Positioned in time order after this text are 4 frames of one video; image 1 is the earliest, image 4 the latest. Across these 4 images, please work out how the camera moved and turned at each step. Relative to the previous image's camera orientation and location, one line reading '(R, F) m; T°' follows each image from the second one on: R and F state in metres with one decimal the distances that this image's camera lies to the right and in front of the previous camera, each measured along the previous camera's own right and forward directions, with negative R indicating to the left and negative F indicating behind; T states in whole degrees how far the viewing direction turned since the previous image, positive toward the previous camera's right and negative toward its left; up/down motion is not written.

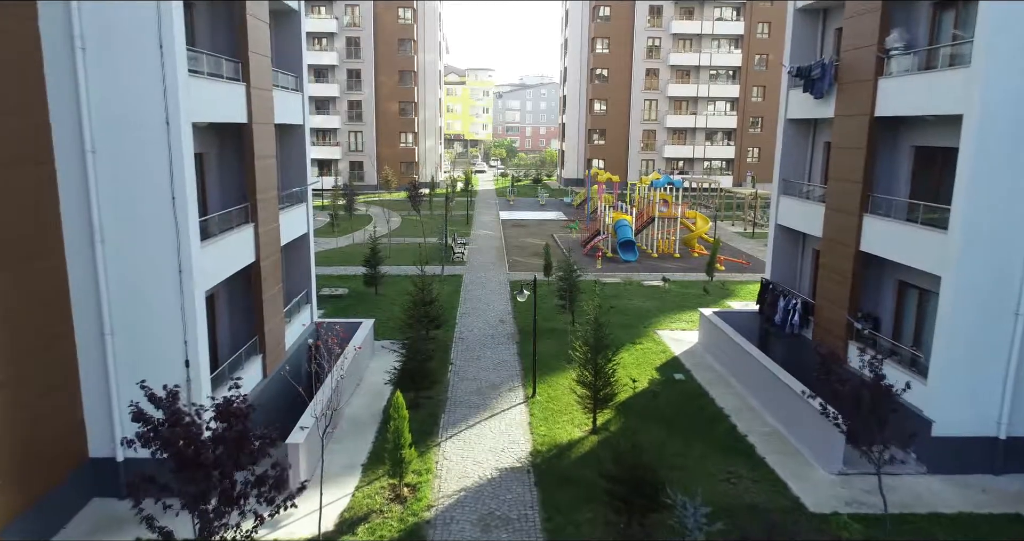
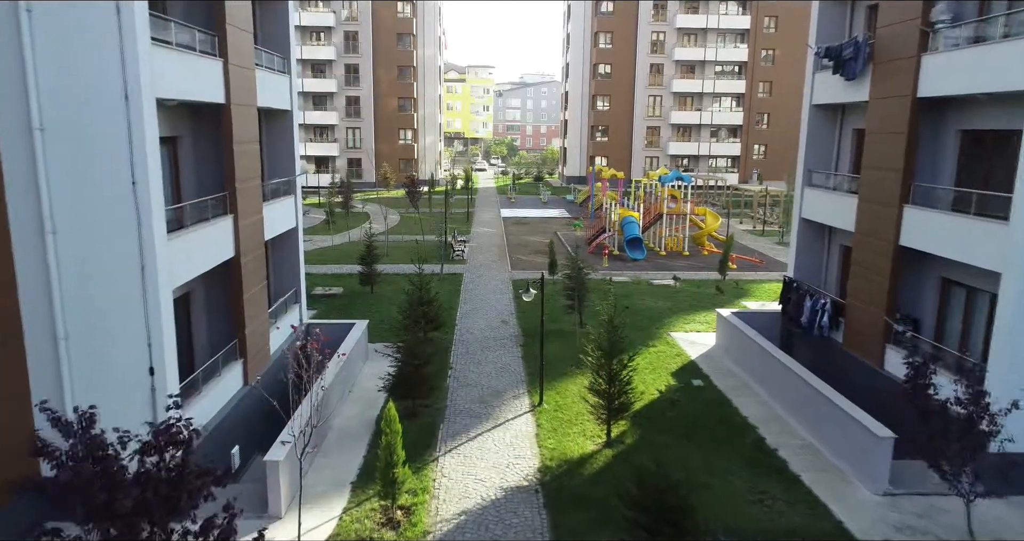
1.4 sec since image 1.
(-0.1, +1.2) m; 0°
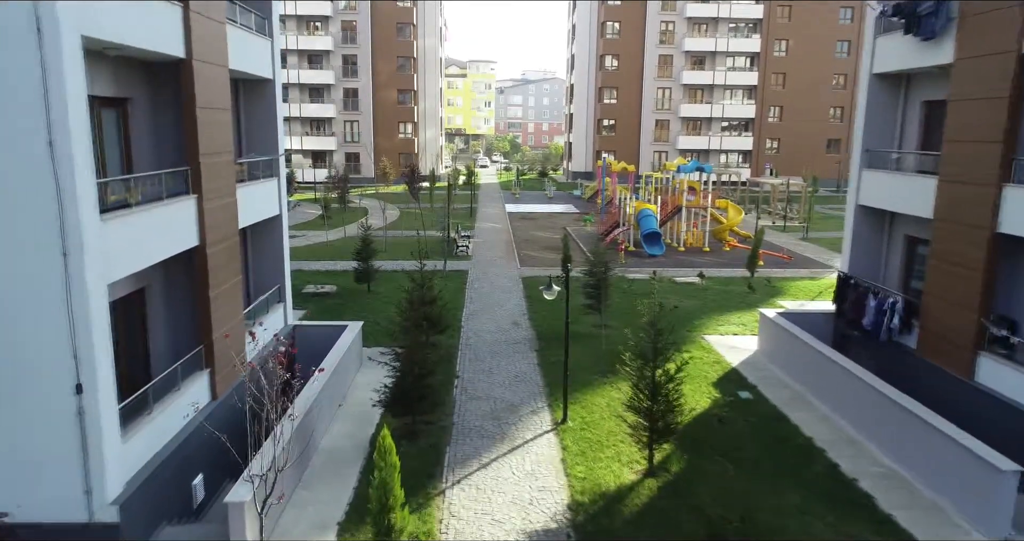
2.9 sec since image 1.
(-0.2, +2.0) m; 0°
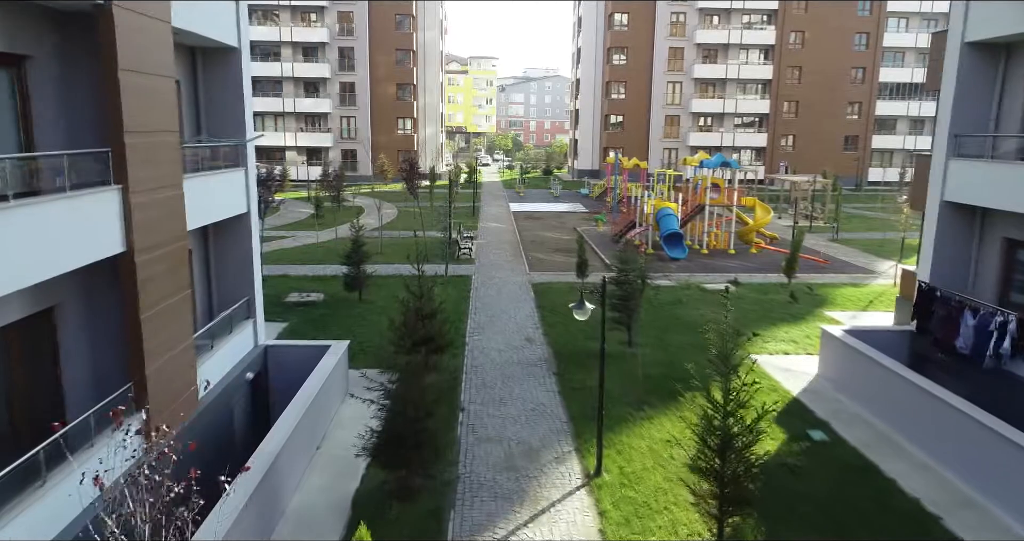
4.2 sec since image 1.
(-0.2, +2.3) m; 0°
